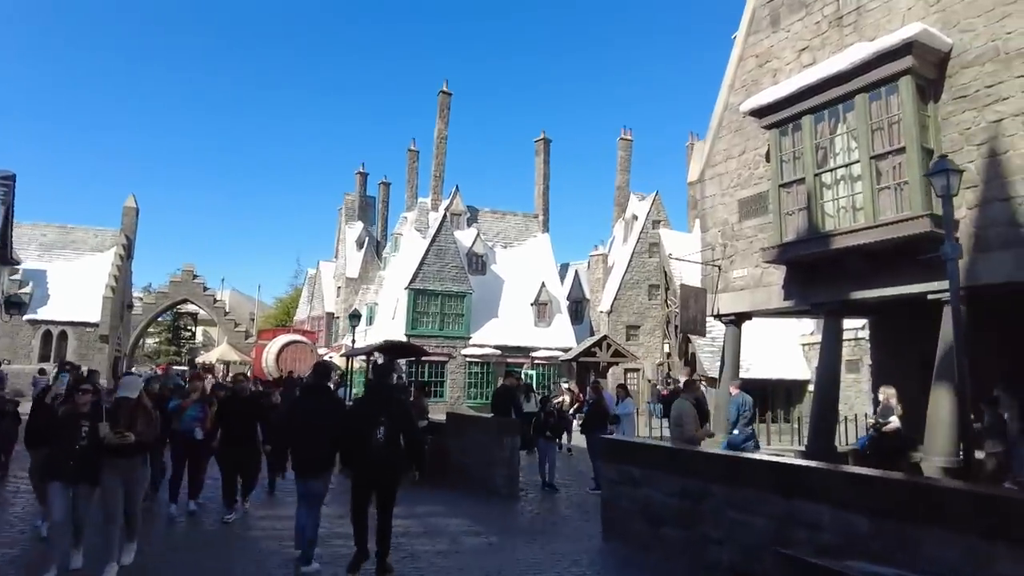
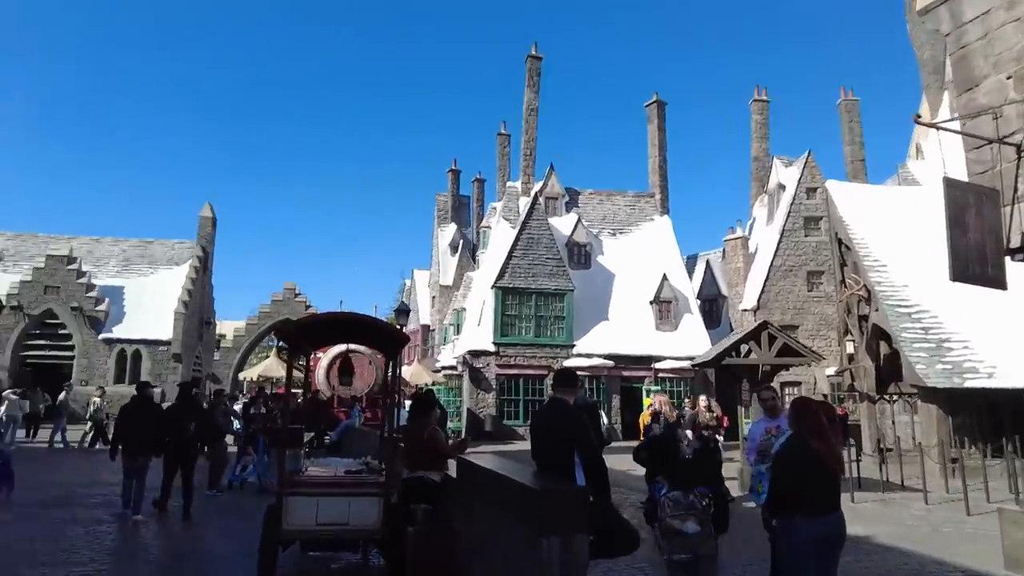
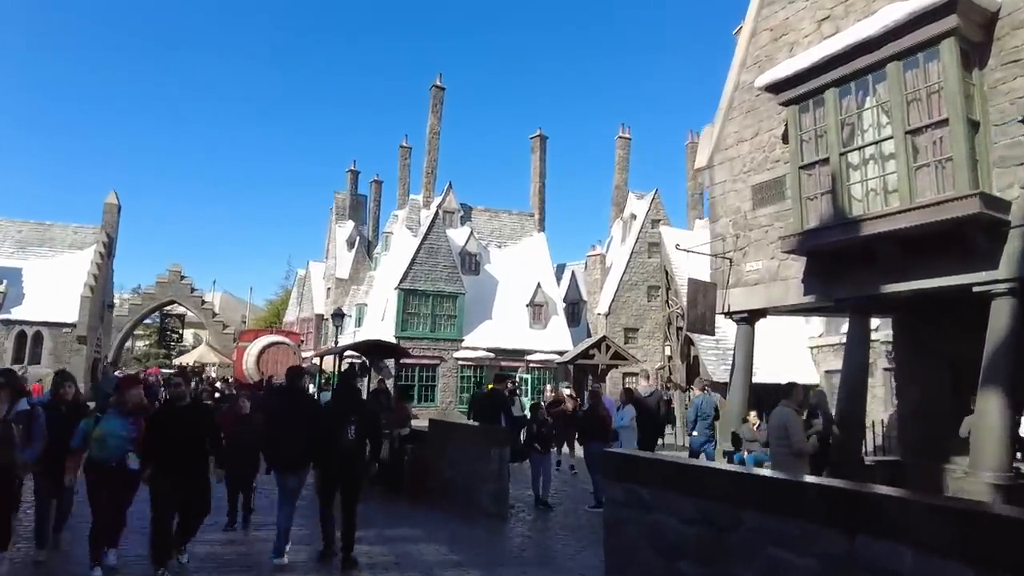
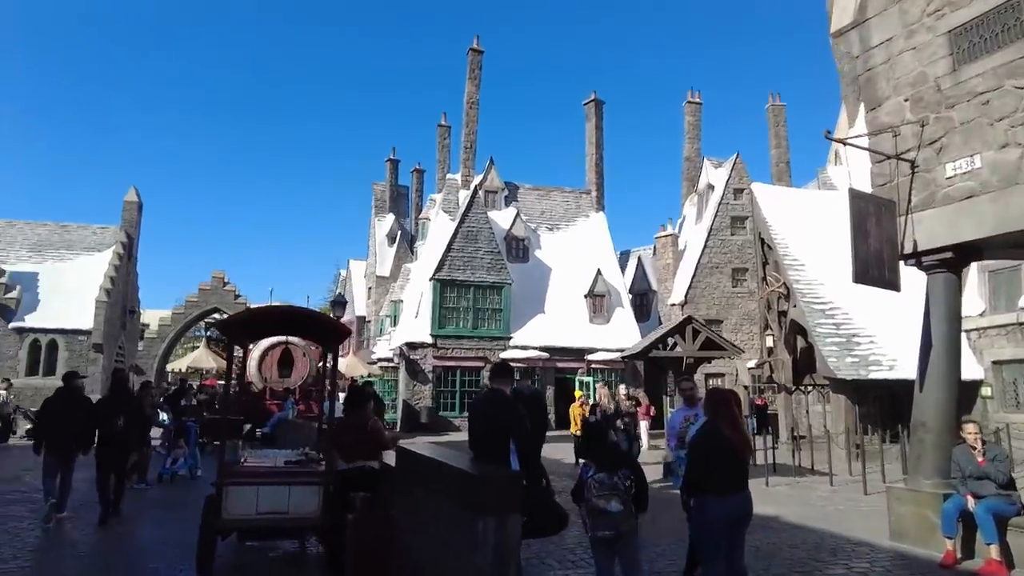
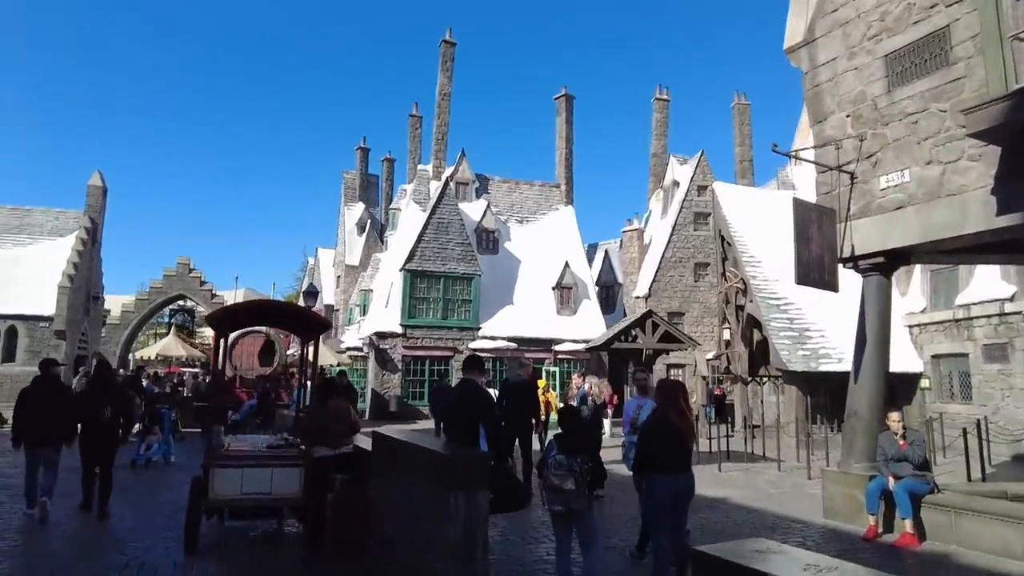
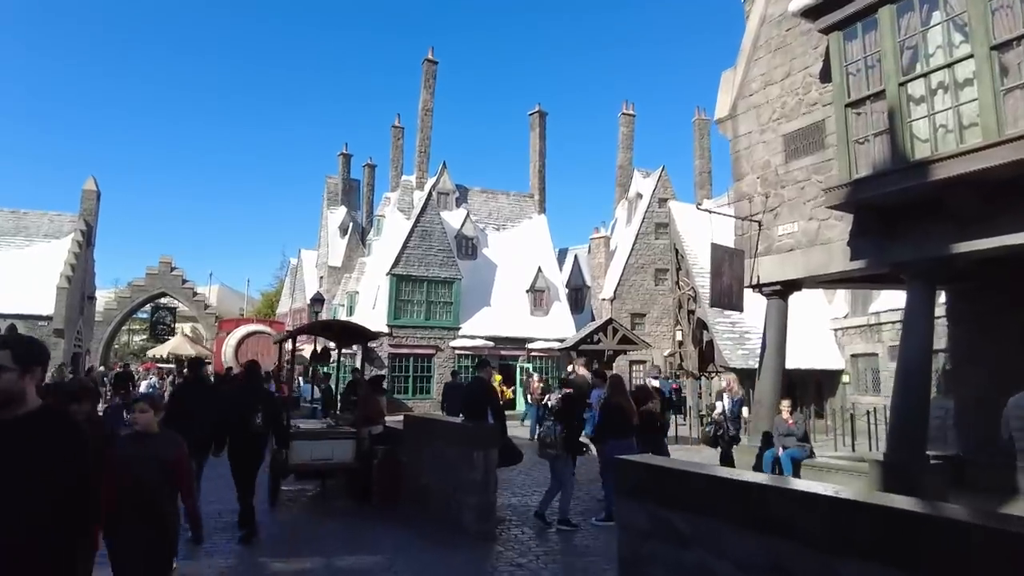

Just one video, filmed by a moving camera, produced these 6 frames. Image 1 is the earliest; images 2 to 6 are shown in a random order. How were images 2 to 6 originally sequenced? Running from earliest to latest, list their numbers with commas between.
3, 6, 5, 4, 2
